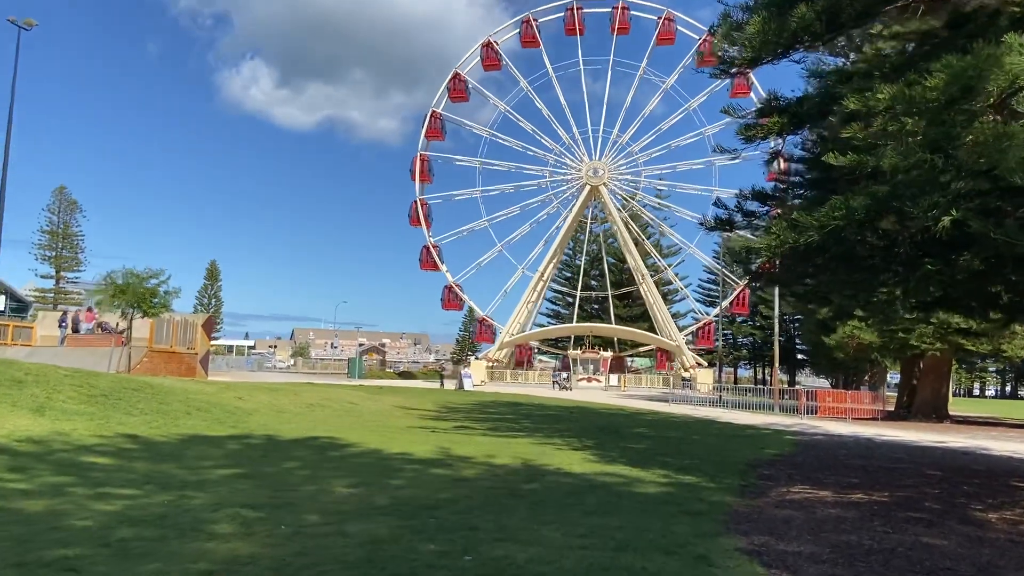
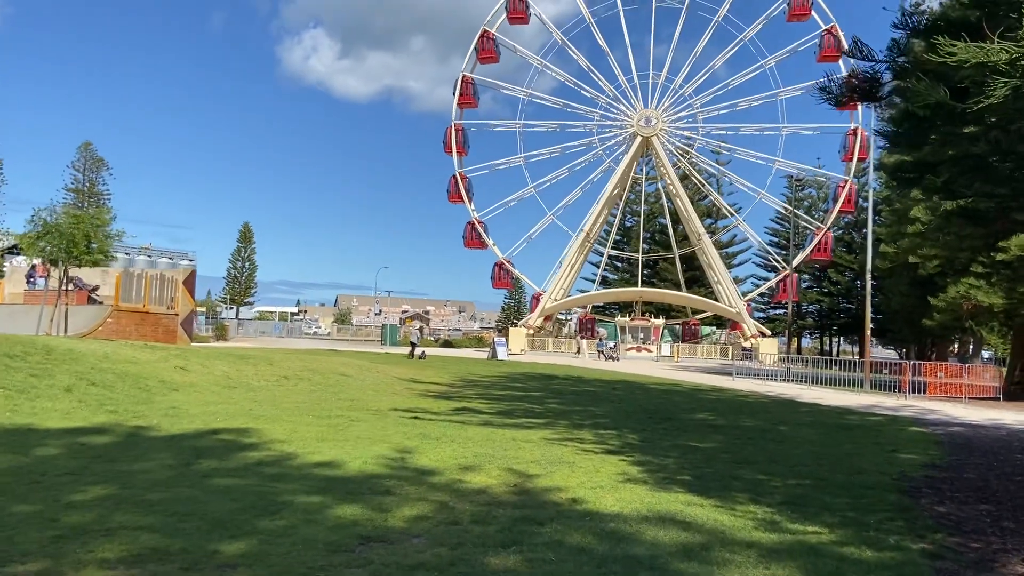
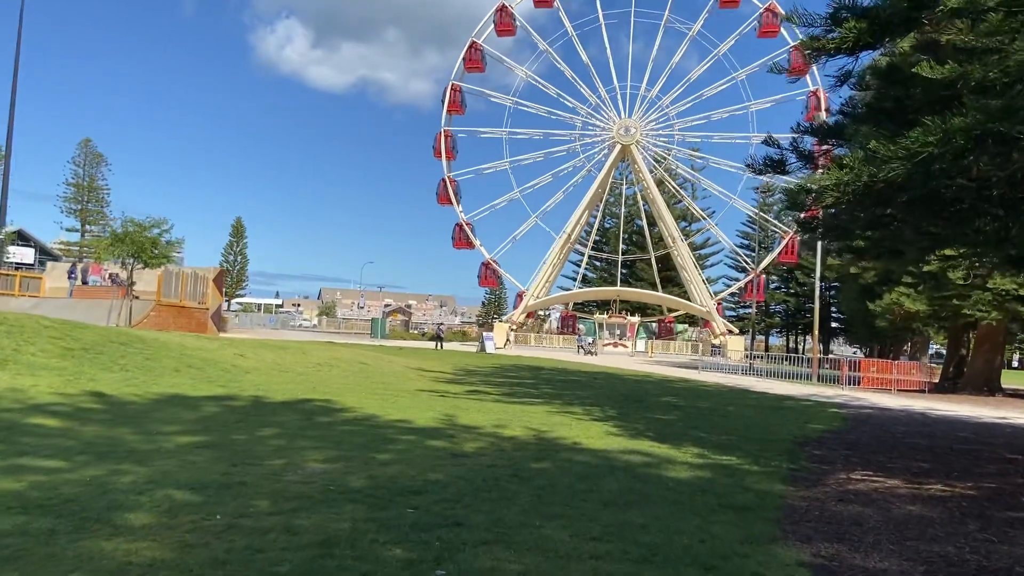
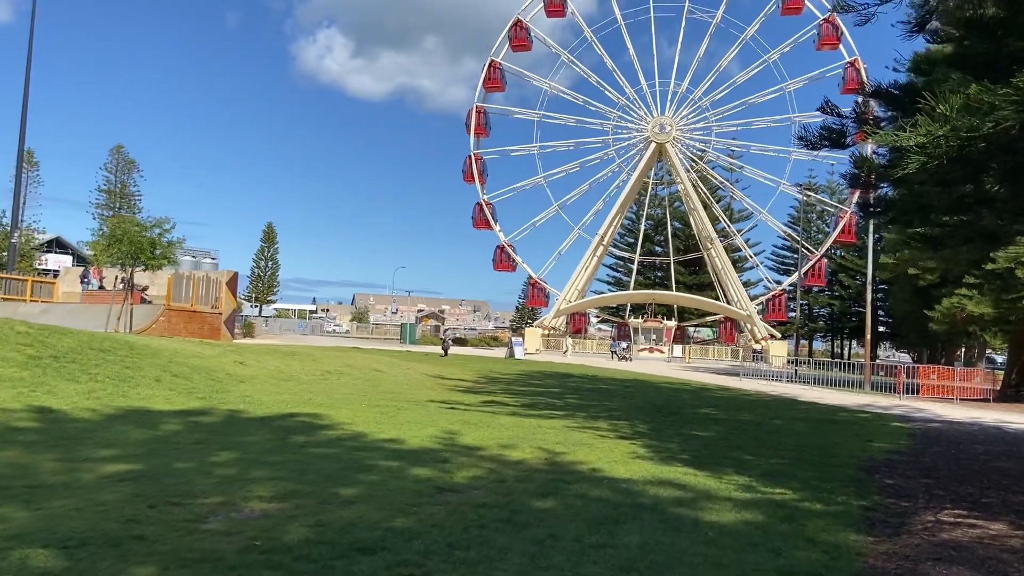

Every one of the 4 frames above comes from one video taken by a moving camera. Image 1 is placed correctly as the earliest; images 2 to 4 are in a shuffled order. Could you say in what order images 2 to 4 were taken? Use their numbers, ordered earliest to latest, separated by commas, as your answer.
3, 4, 2
